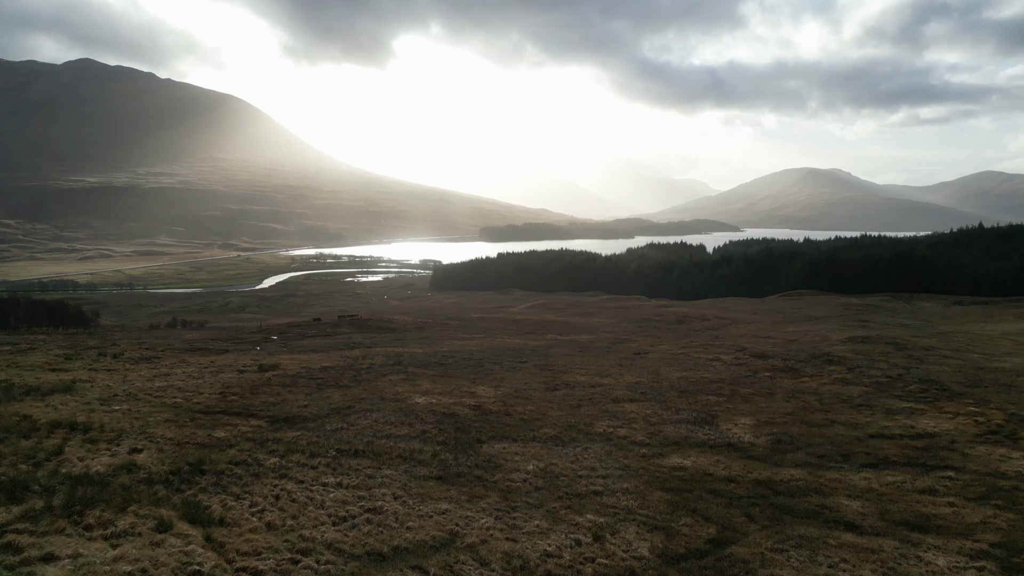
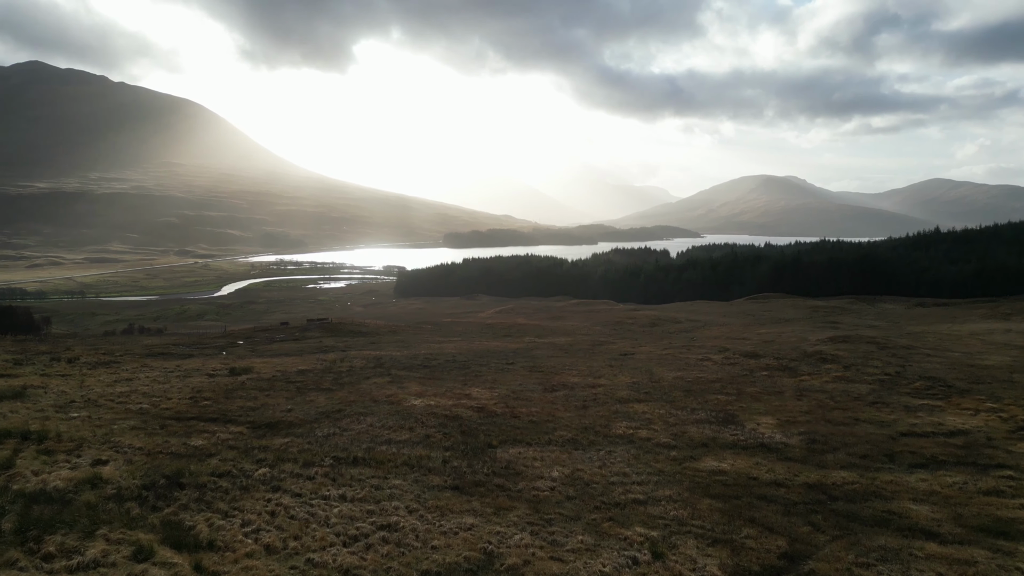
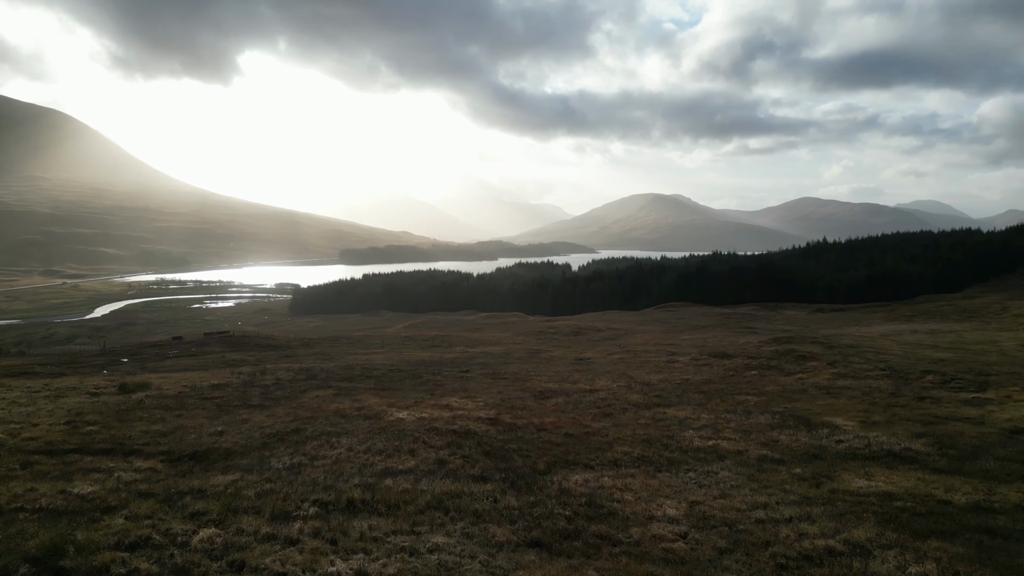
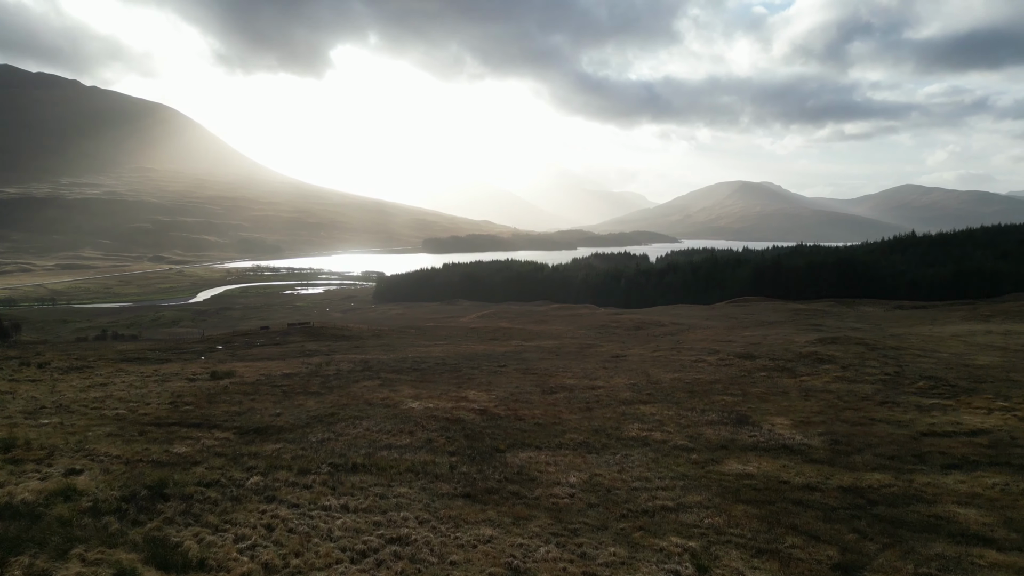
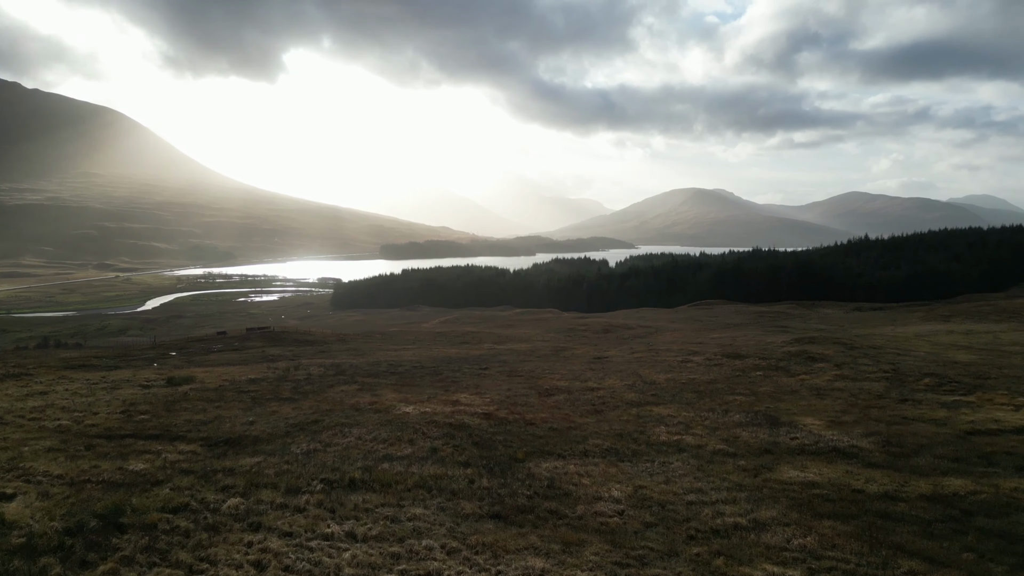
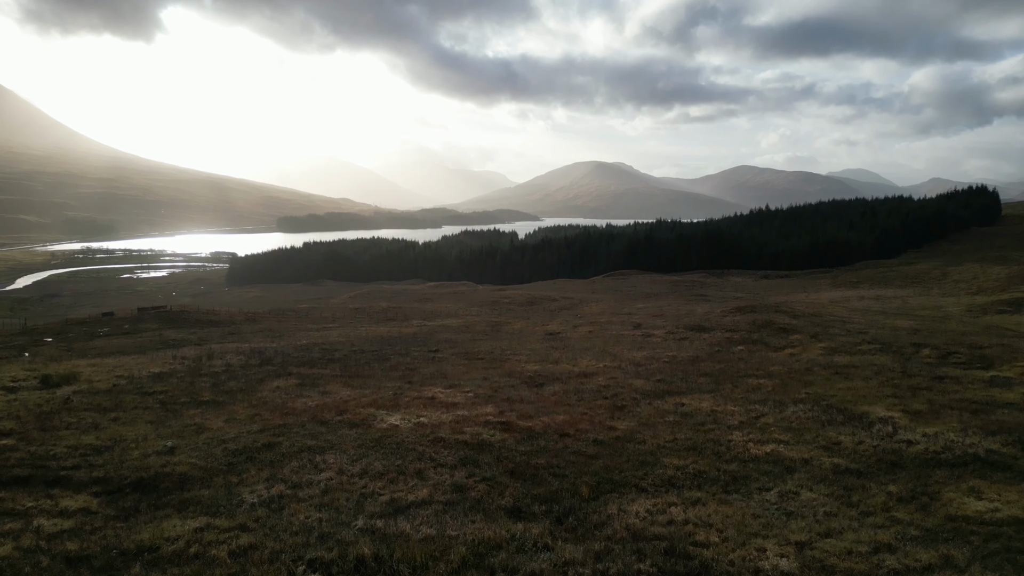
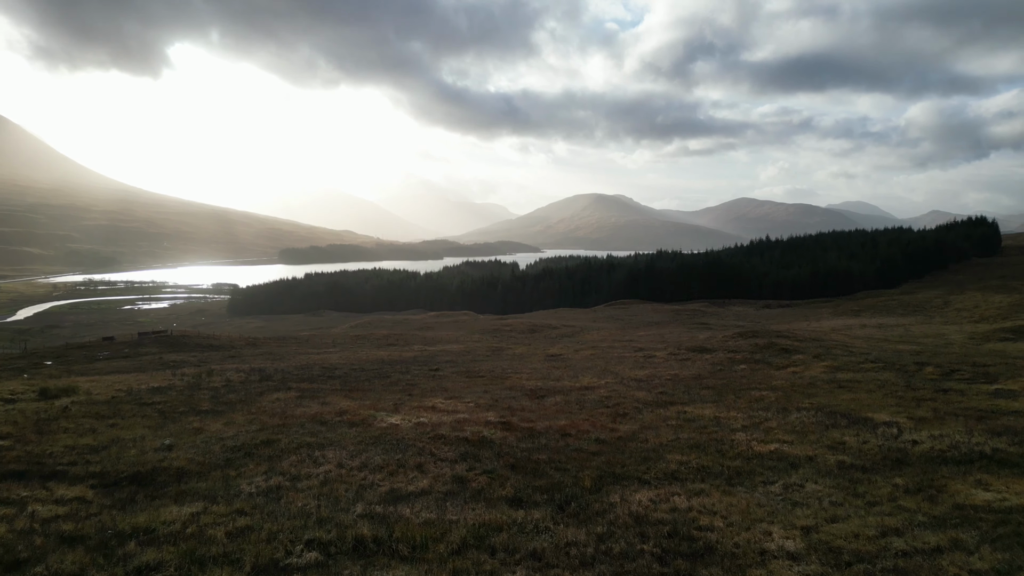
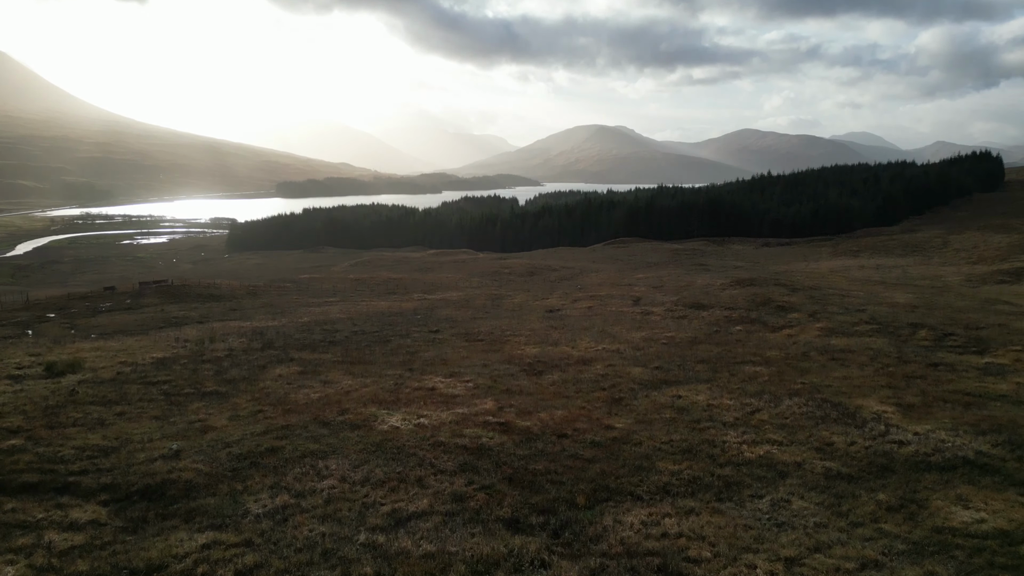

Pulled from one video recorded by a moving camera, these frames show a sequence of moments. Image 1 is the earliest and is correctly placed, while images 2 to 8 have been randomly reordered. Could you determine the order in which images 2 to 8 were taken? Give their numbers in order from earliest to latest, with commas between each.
2, 4, 5, 3, 7, 6, 8
